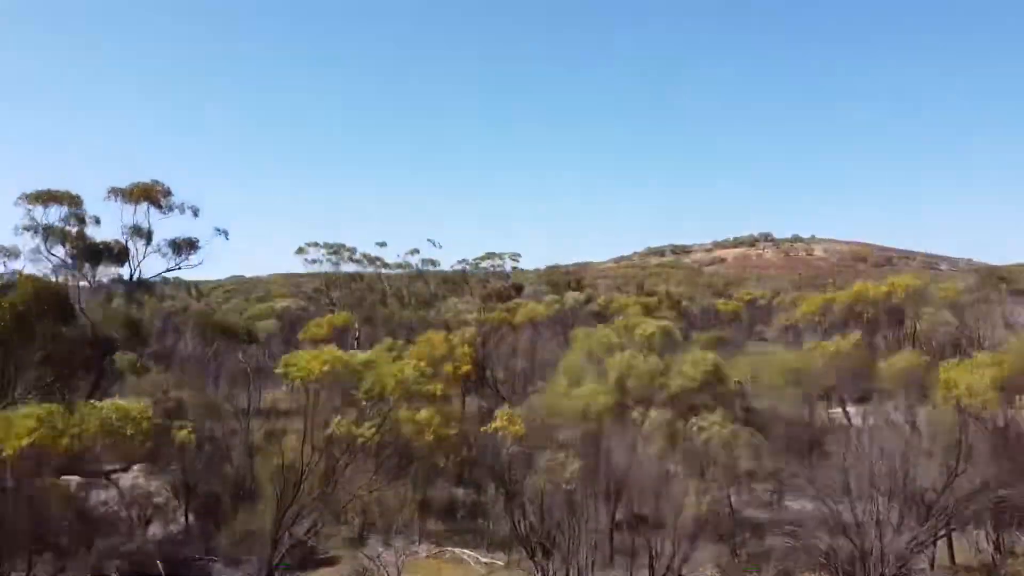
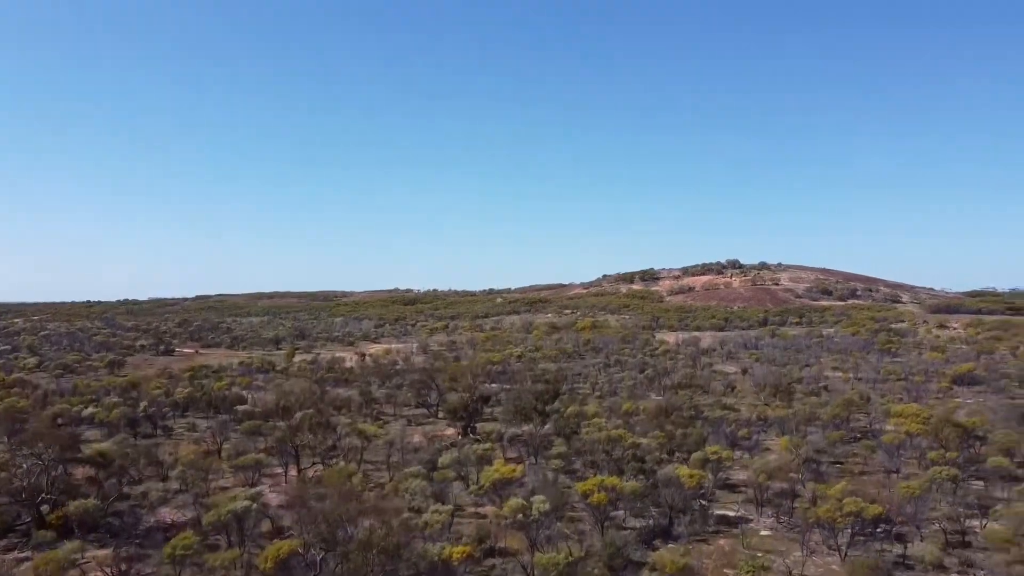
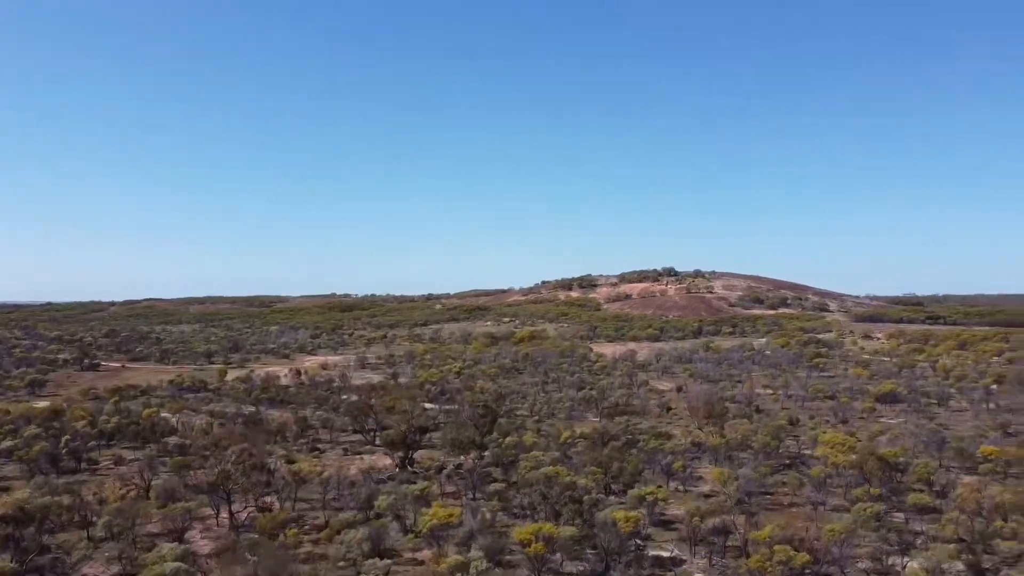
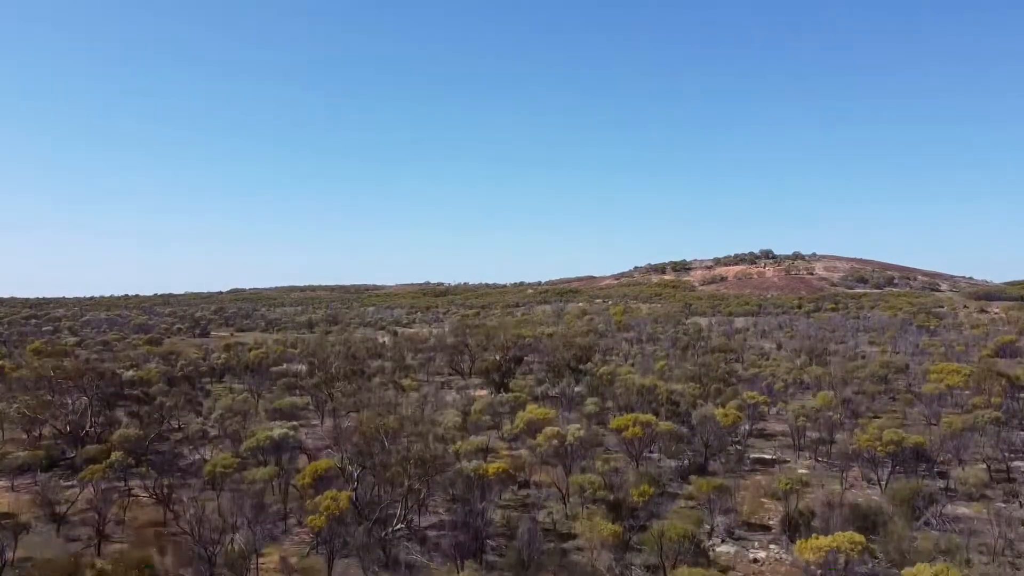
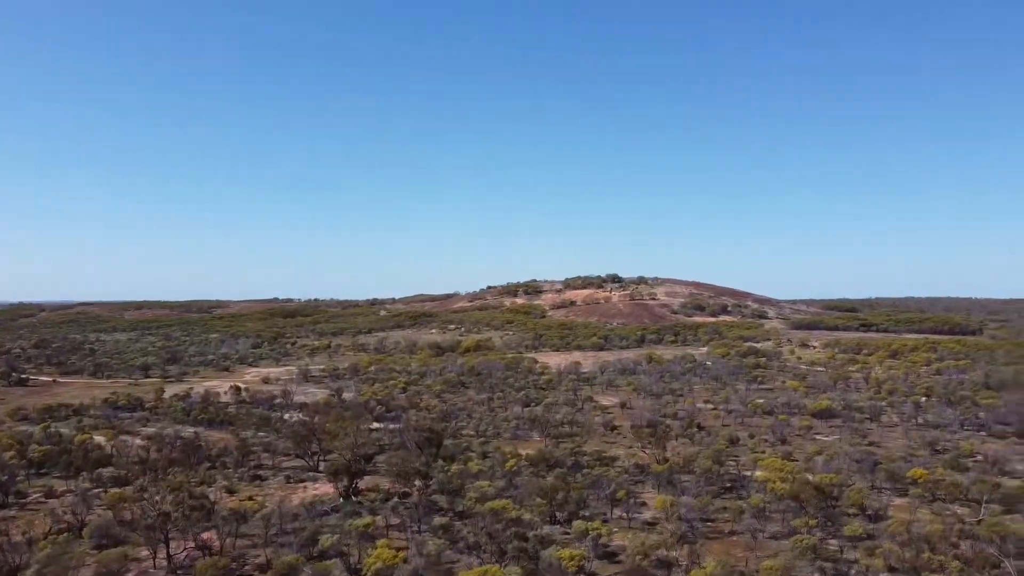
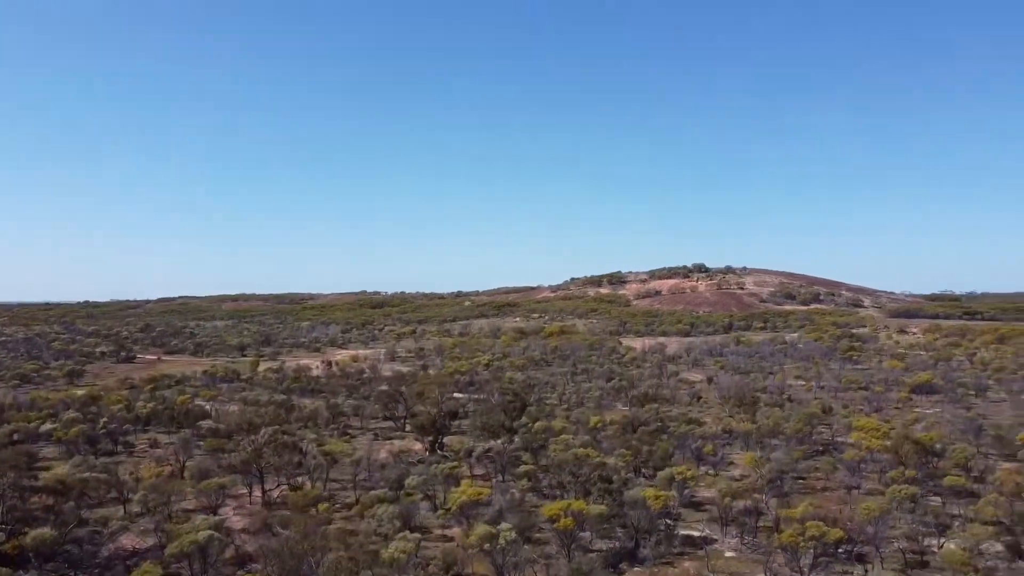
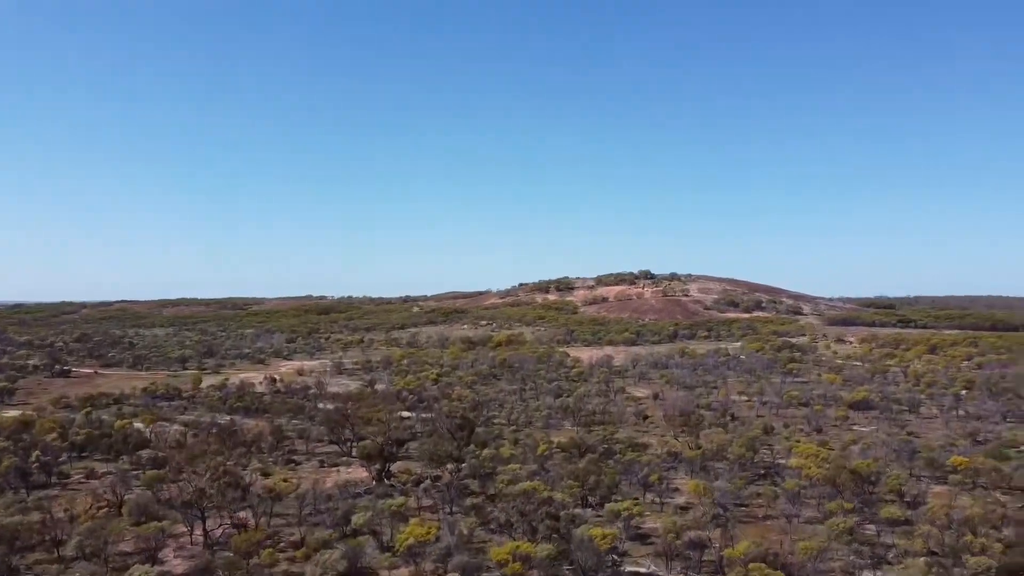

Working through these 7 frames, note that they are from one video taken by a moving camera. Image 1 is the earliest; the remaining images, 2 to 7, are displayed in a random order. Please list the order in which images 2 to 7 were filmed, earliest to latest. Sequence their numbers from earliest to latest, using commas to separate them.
4, 2, 6, 3, 7, 5
